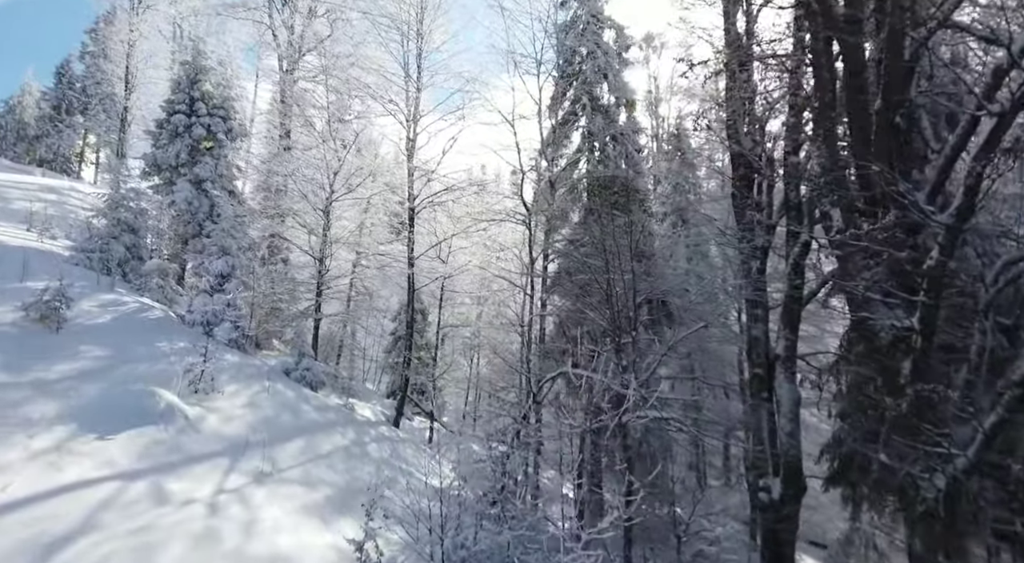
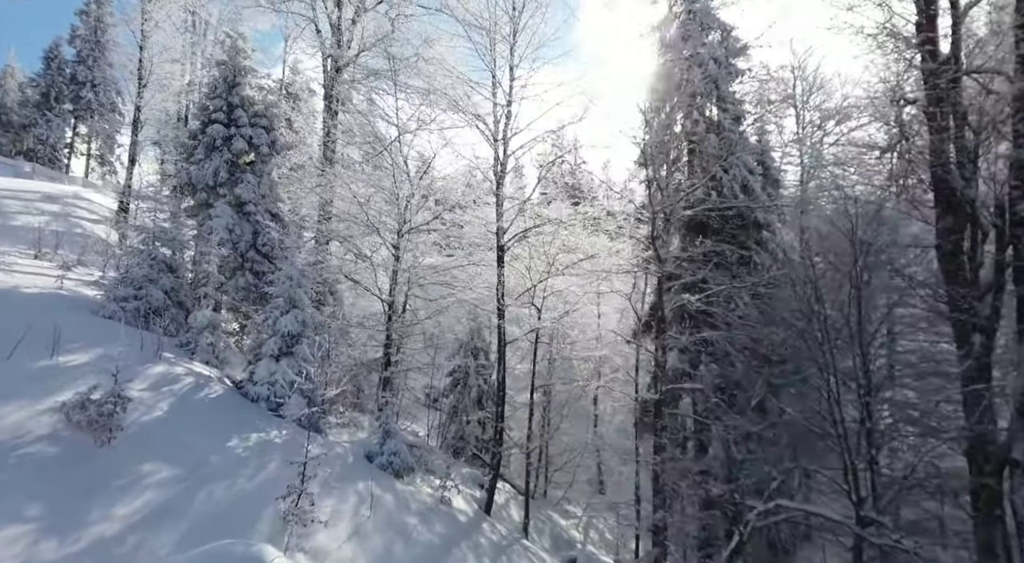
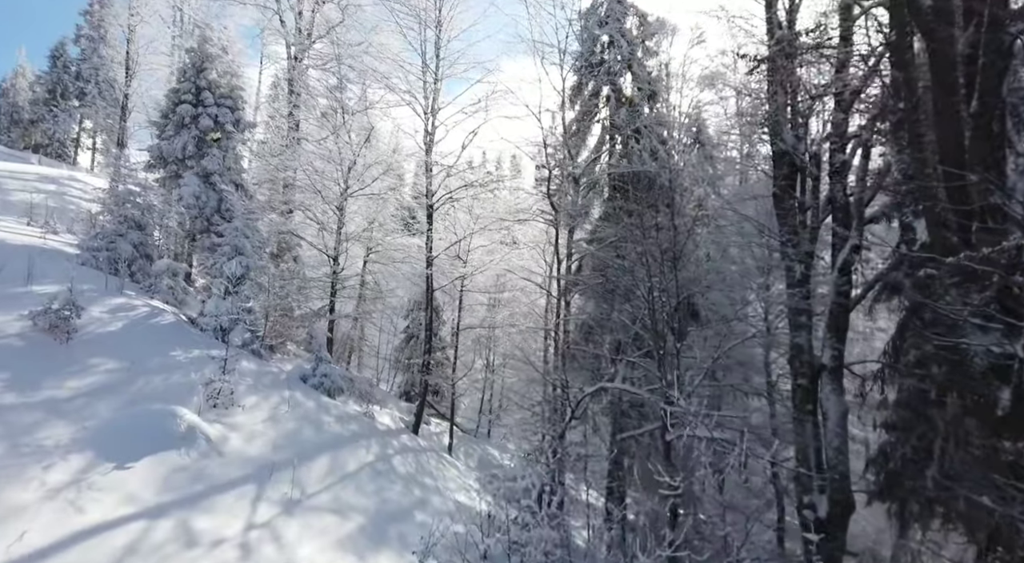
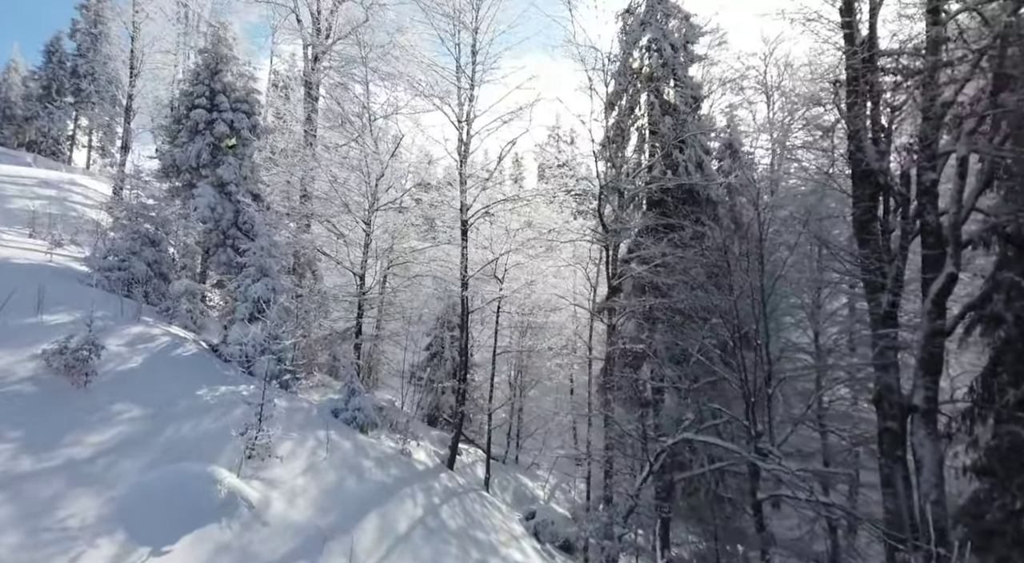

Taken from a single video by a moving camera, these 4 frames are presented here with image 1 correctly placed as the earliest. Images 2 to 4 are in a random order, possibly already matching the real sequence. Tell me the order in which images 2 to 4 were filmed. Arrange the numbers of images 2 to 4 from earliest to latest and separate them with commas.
3, 4, 2
